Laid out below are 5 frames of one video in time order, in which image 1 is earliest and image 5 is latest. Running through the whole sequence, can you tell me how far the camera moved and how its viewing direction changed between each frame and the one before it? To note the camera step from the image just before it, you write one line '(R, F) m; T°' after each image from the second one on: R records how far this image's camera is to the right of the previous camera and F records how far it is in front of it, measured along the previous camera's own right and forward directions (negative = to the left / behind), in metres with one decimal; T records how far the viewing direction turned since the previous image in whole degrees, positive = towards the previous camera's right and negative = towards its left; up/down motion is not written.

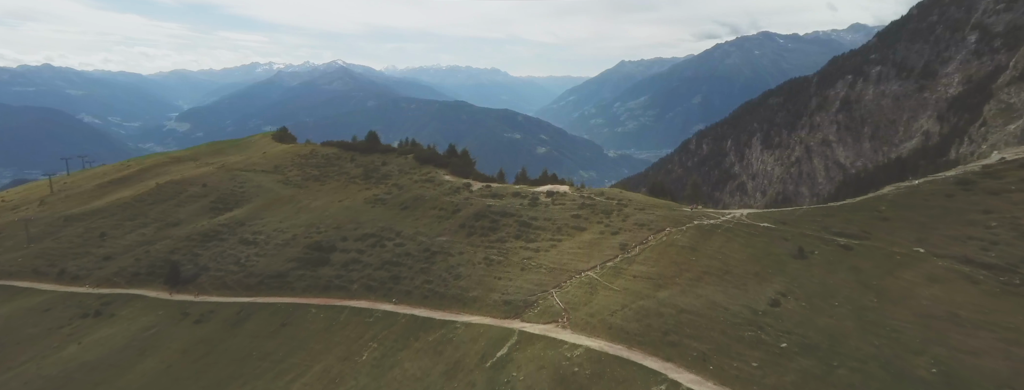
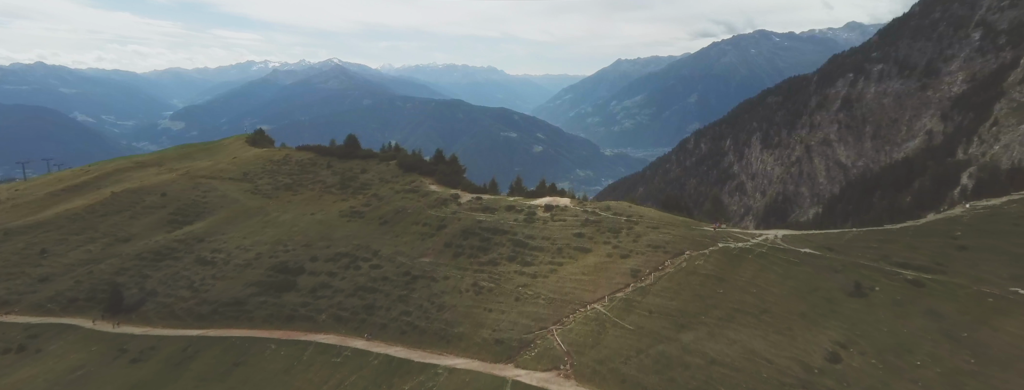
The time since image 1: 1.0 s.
(+0.4, +8.7) m; 0°
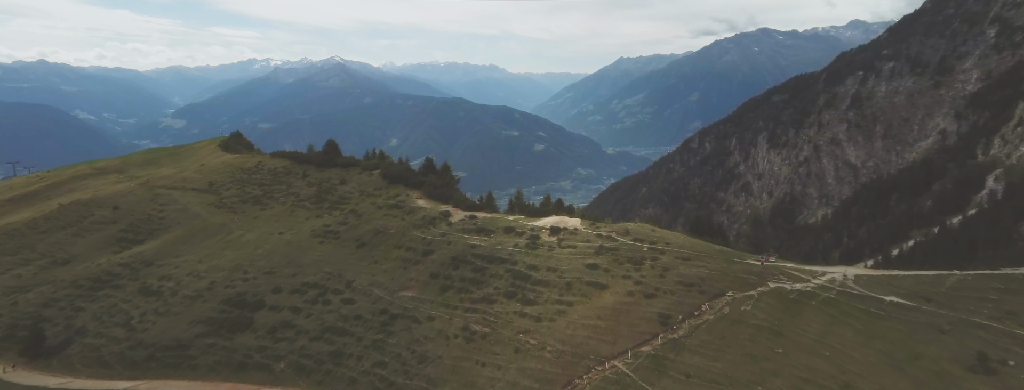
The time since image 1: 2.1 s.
(+0.2, +9.9) m; 0°
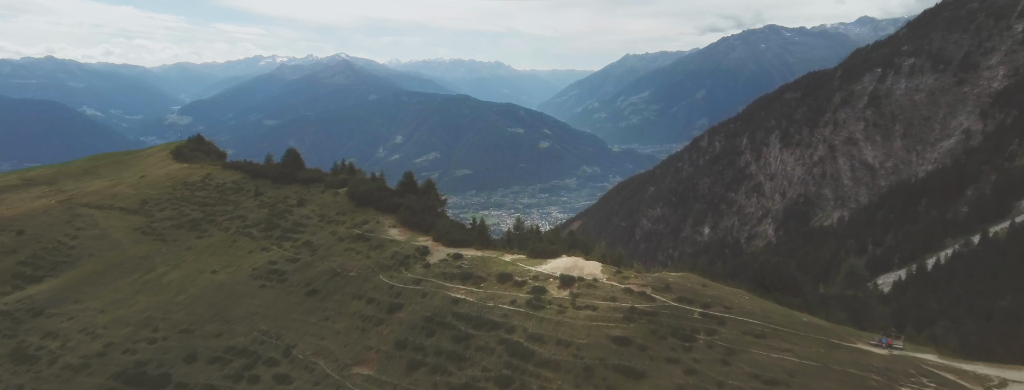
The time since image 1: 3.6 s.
(+0.6, +13.8) m; -1°
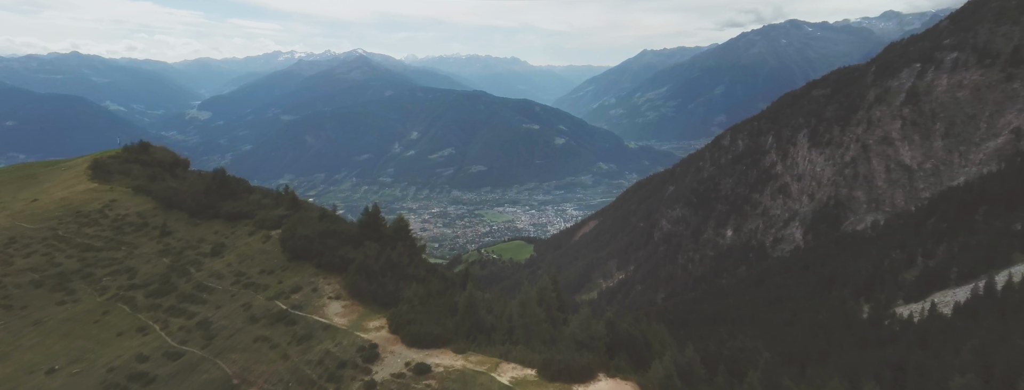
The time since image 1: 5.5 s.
(+0.6, +17.7) m; -2°
